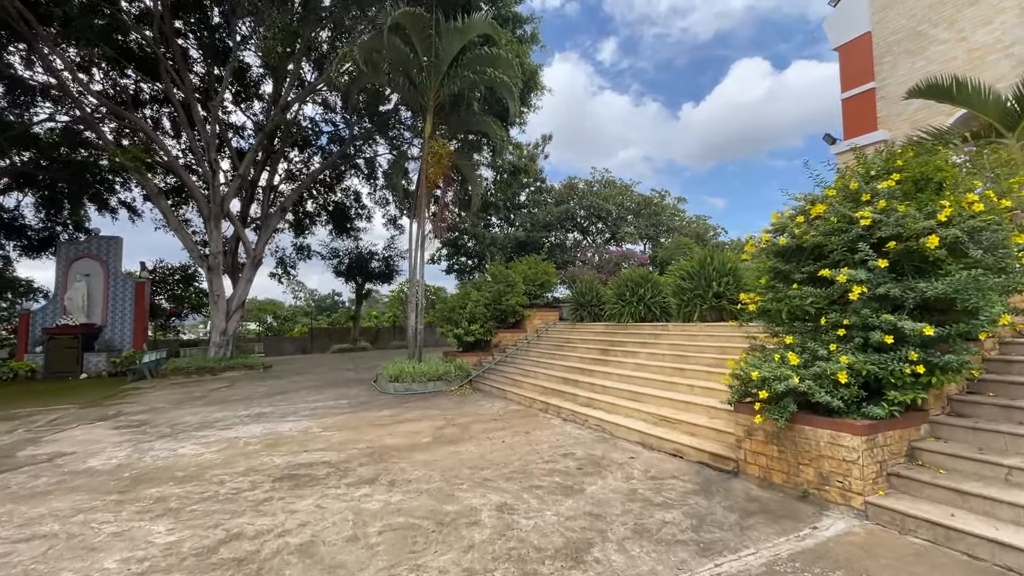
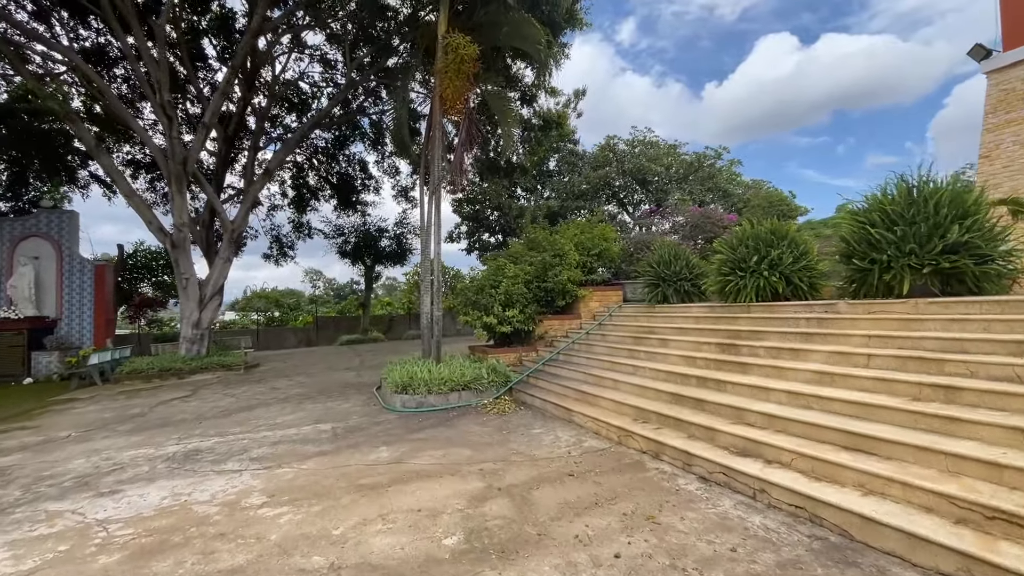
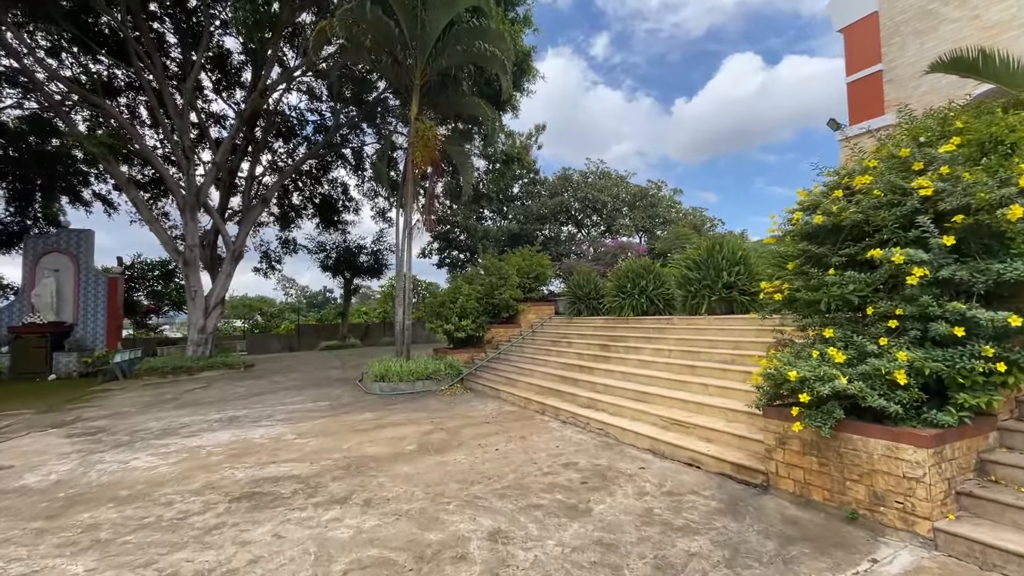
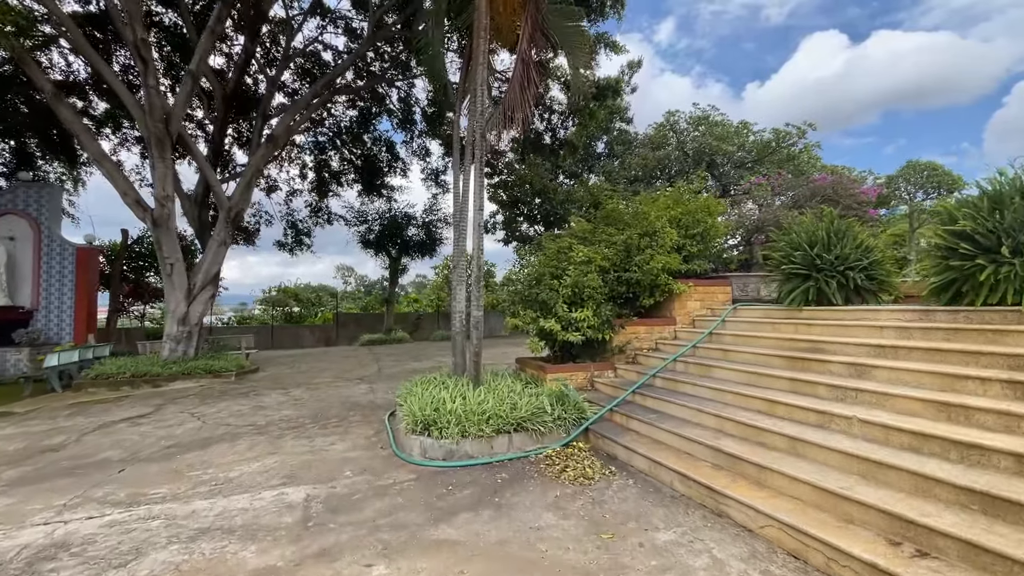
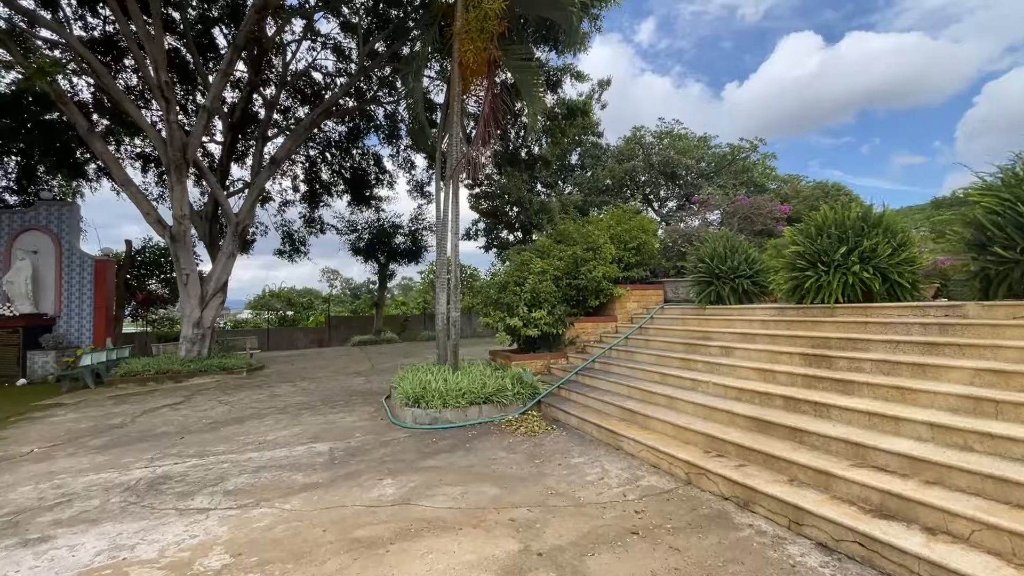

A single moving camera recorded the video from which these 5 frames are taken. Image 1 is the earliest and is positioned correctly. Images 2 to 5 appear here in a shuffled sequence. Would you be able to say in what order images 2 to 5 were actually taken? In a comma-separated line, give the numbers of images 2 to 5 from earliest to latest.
3, 2, 5, 4
